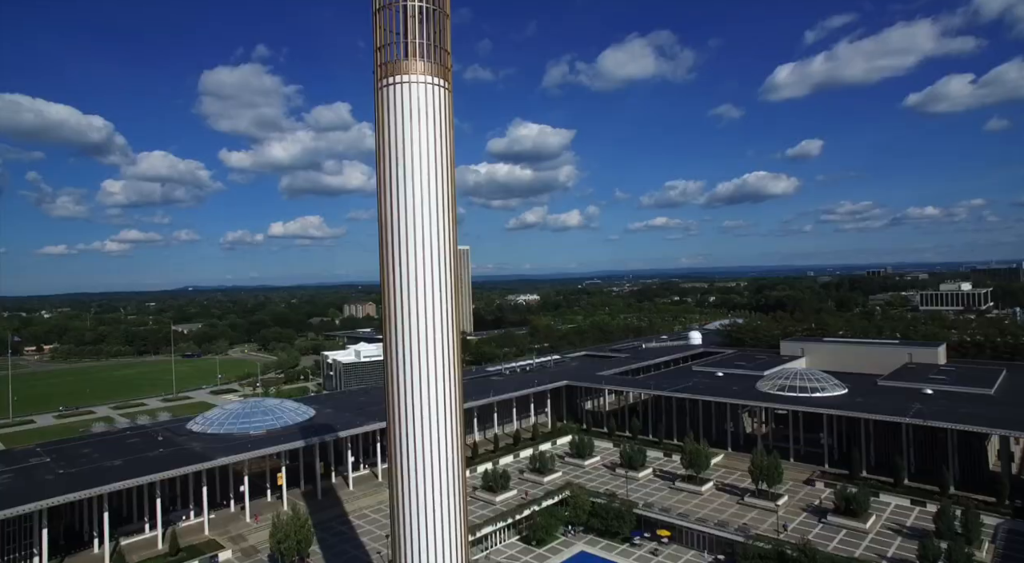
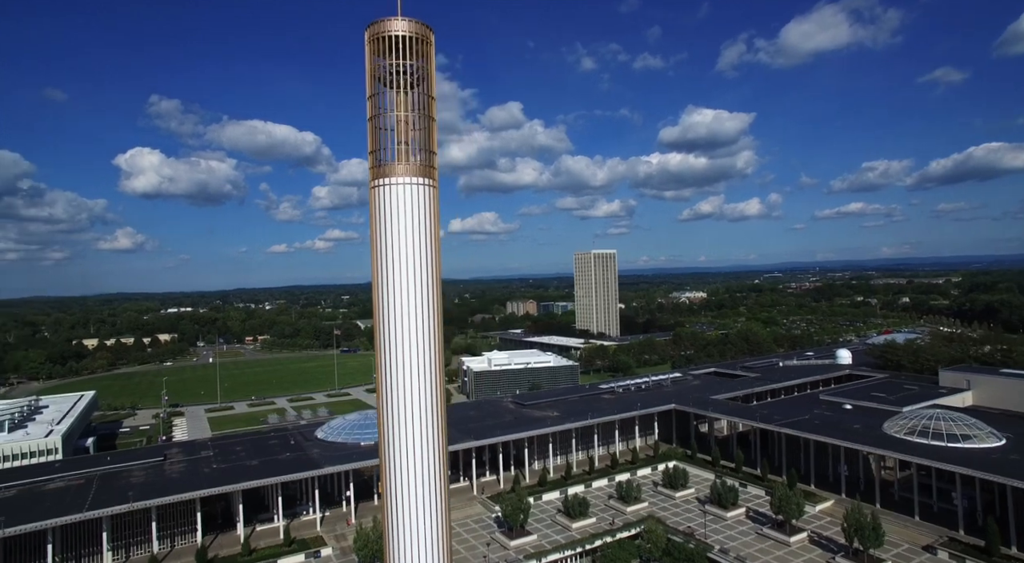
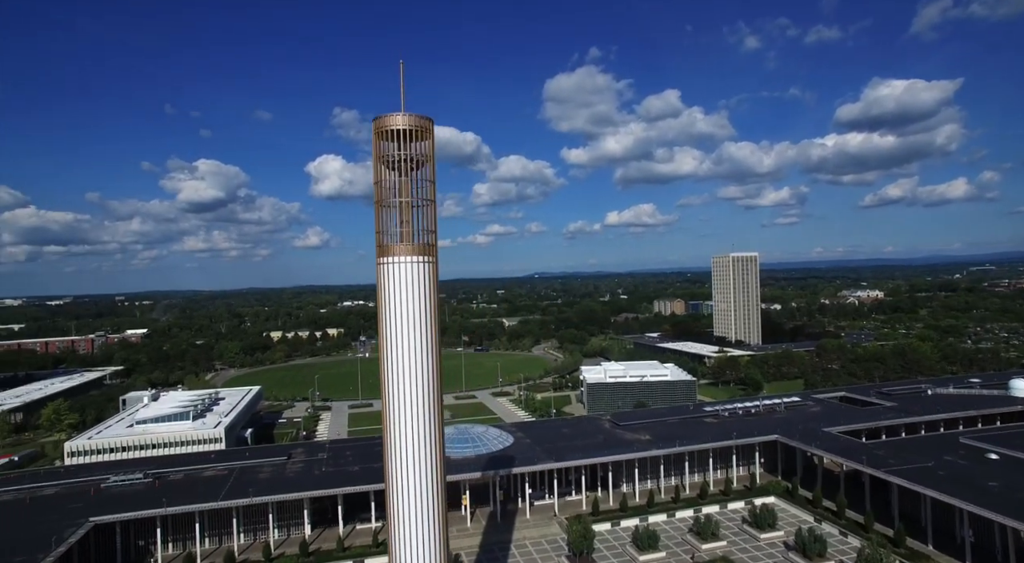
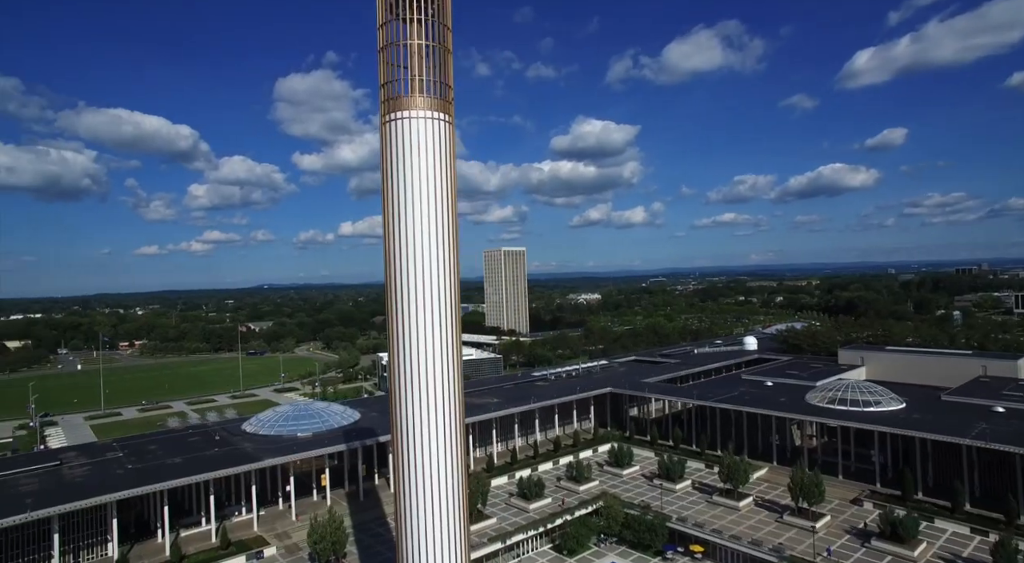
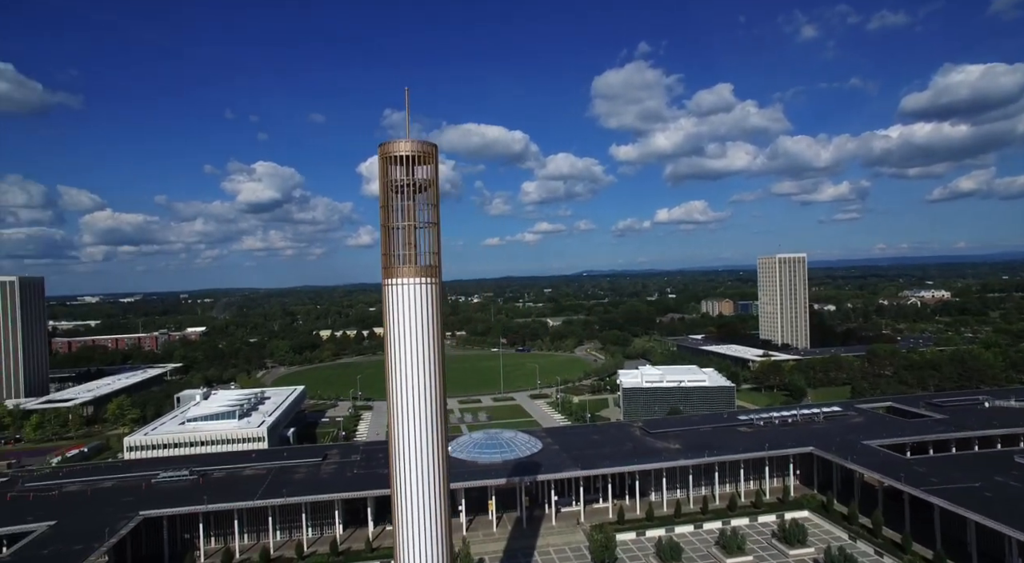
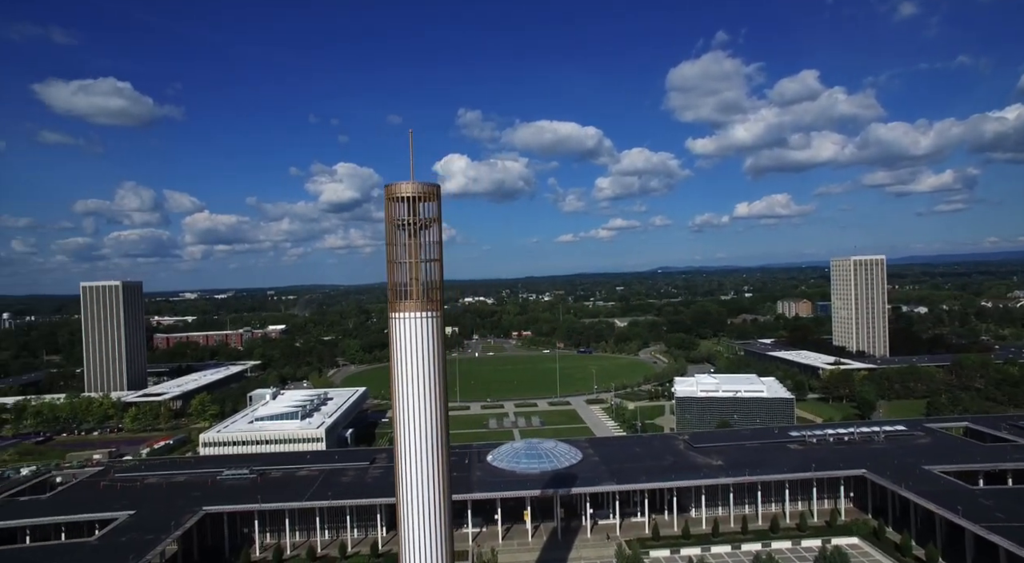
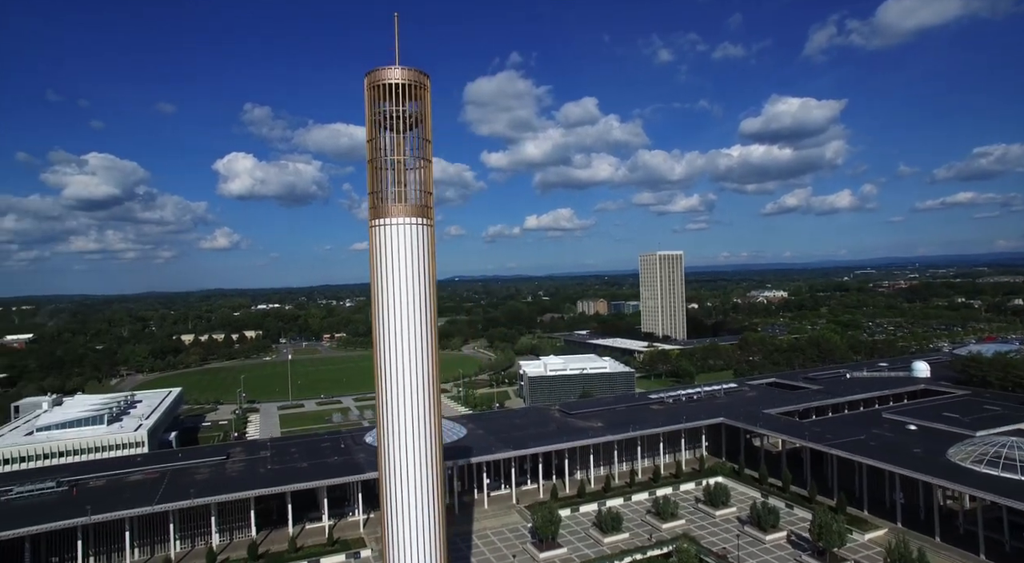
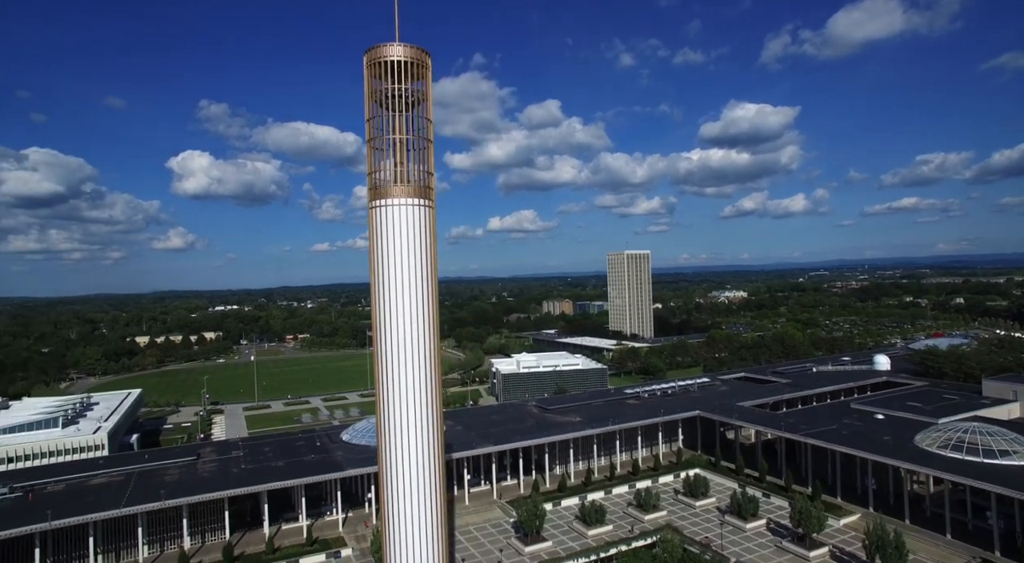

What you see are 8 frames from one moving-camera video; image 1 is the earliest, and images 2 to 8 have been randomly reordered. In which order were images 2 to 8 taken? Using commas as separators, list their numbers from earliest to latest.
4, 2, 8, 7, 3, 5, 6
